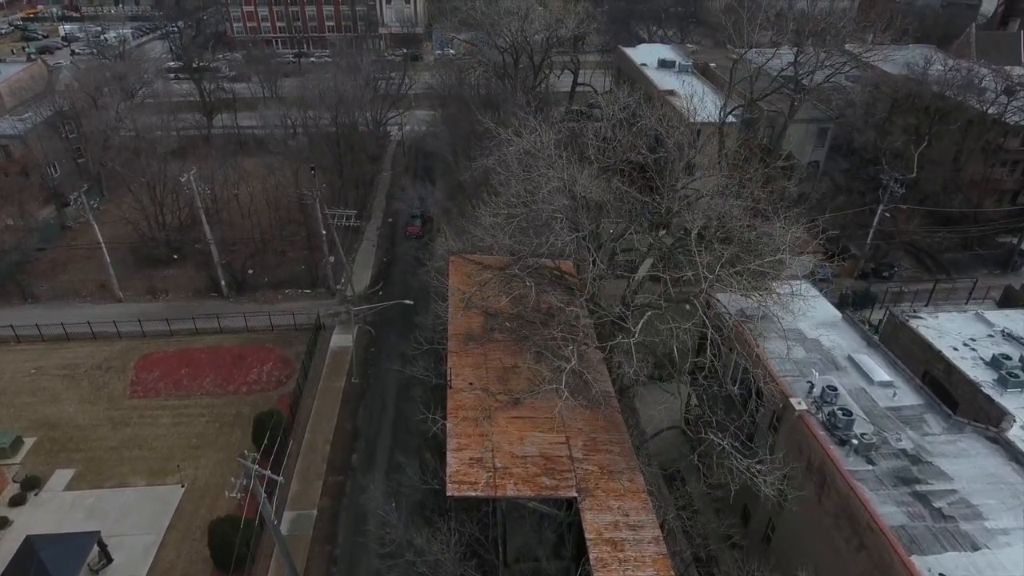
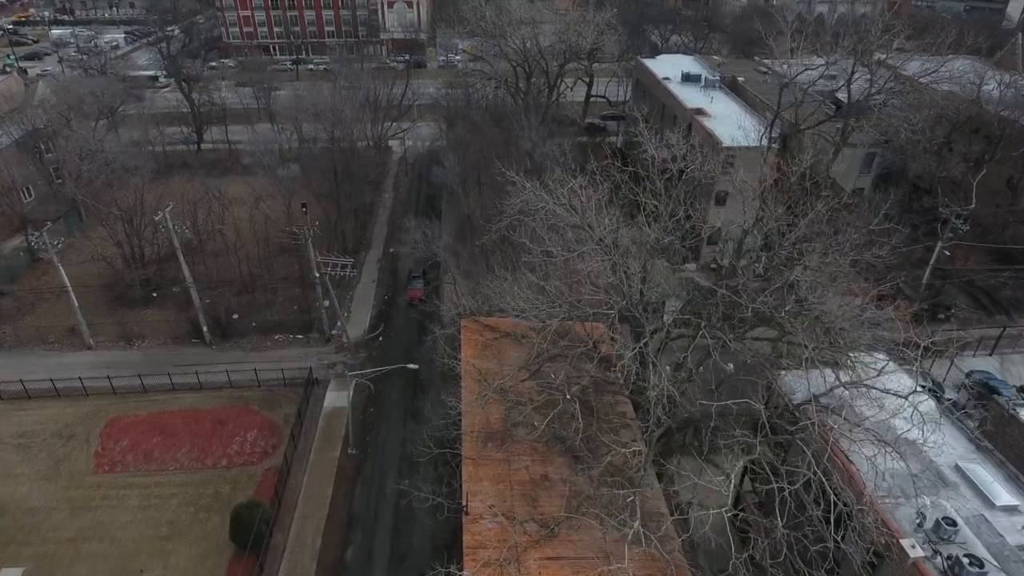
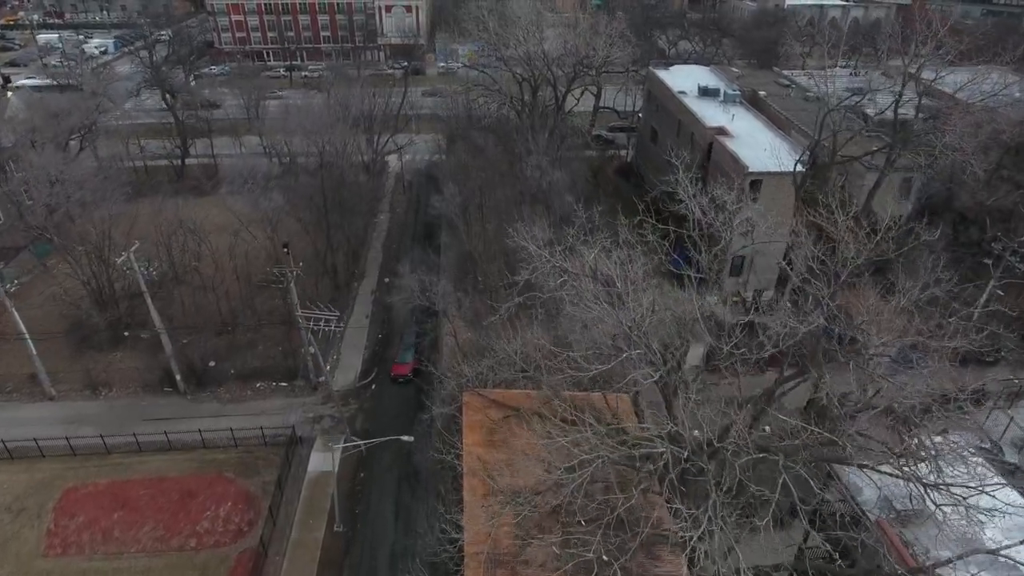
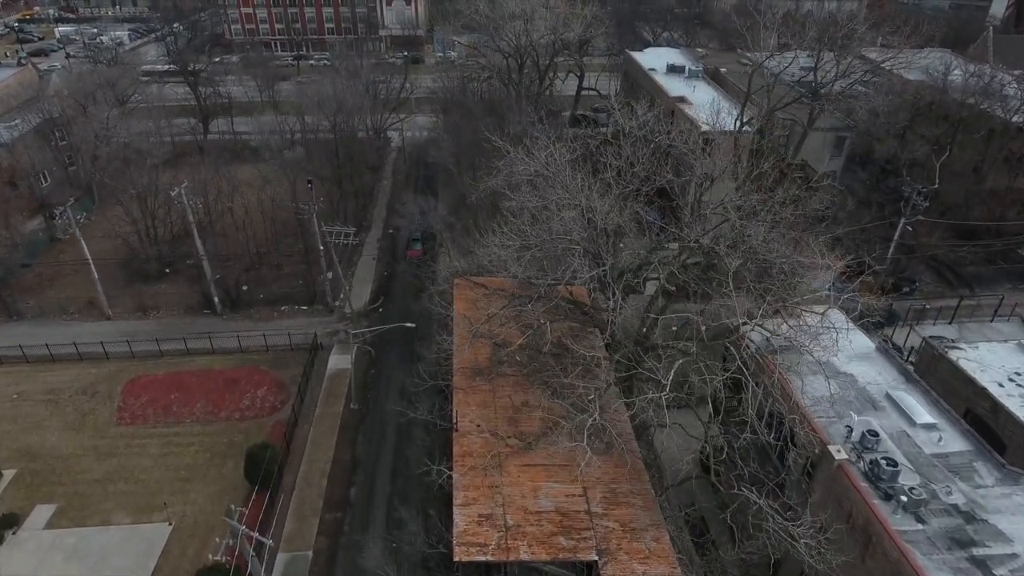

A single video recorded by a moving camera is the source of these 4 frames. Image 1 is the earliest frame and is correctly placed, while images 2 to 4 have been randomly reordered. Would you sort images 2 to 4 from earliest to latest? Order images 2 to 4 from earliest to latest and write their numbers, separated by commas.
4, 2, 3
